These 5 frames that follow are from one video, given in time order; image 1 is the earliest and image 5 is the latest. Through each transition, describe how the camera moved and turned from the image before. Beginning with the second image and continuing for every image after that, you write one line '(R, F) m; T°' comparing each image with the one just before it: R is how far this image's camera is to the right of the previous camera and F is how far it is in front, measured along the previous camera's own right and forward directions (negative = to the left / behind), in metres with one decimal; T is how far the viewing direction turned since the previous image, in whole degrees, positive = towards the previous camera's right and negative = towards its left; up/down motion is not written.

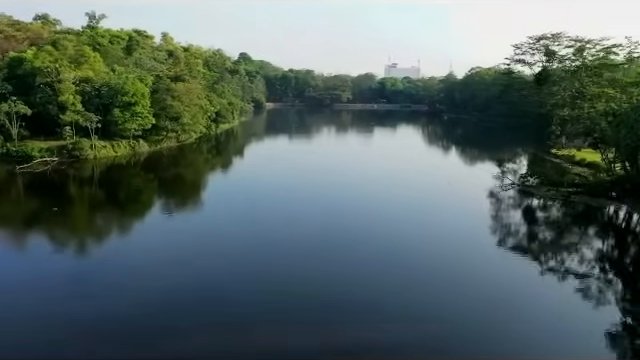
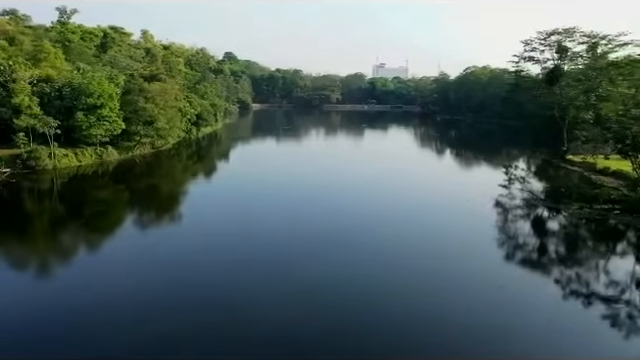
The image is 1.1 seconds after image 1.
(-0.2, +2.6) m; +1°
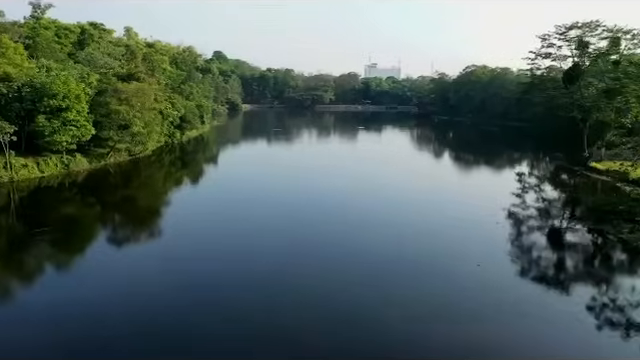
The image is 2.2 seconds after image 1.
(-0.2, +2.5) m; +1°
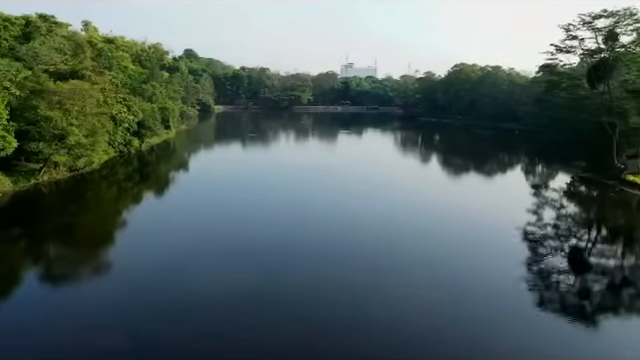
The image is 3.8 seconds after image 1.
(-0.3, +3.8) m; +2°
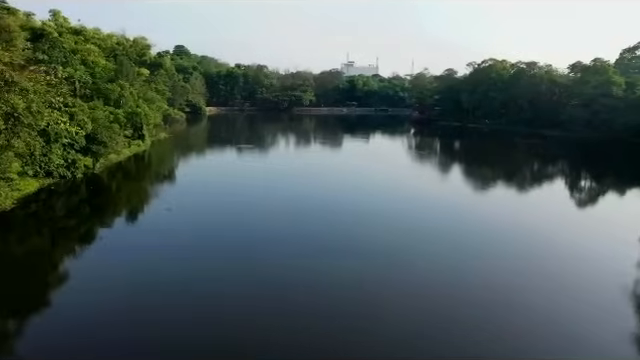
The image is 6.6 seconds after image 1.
(-0.6, +6.5) m; 0°
